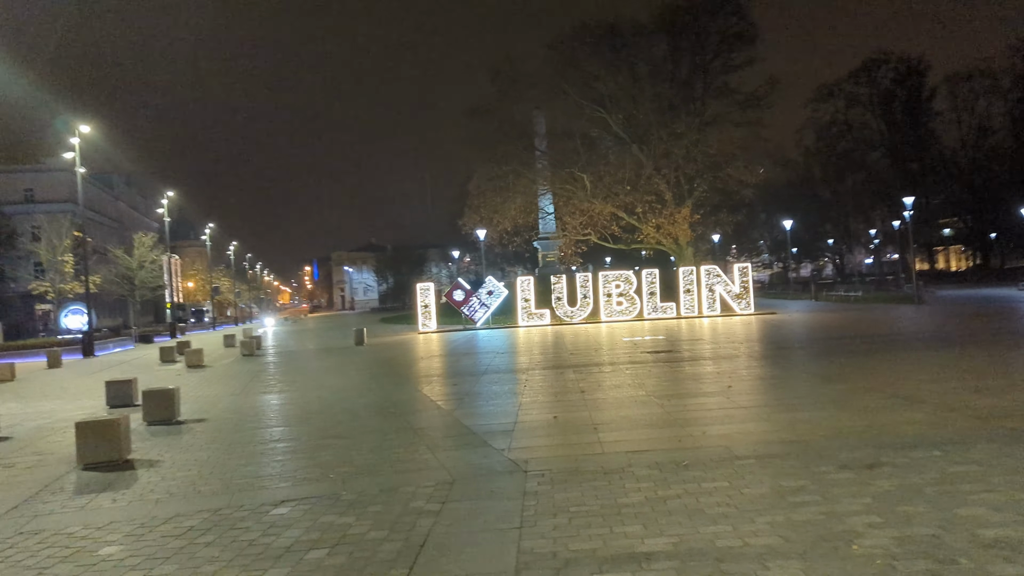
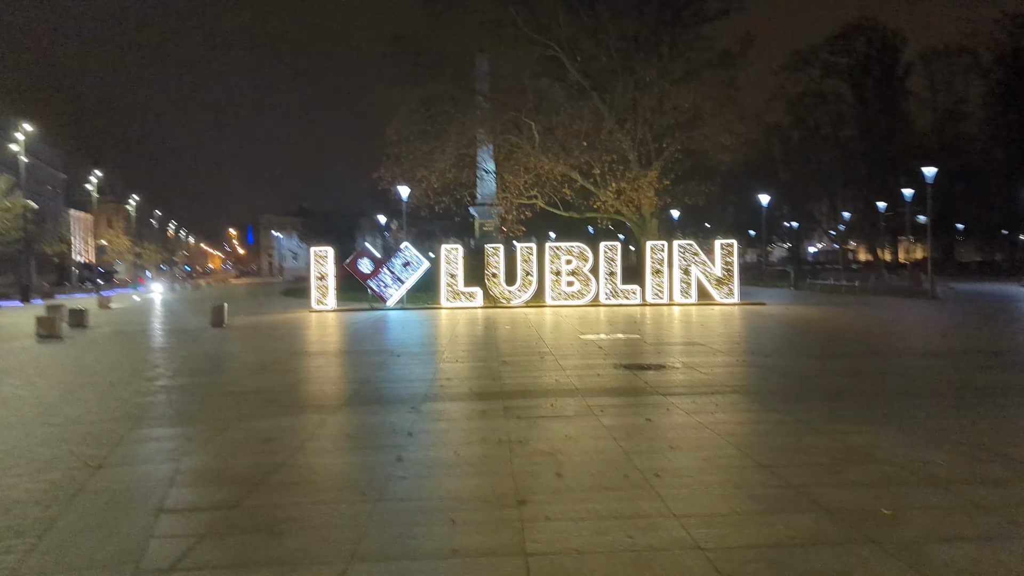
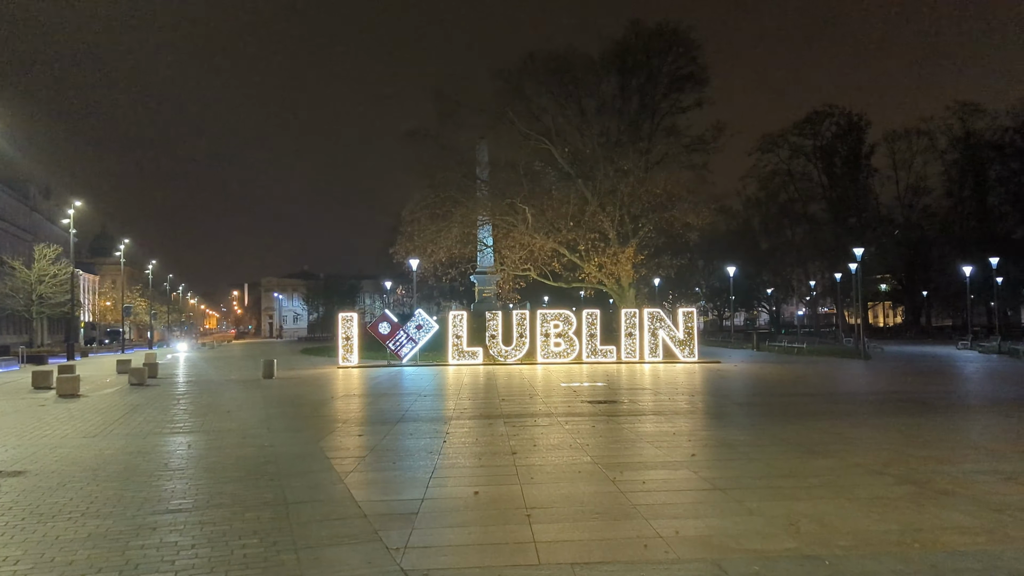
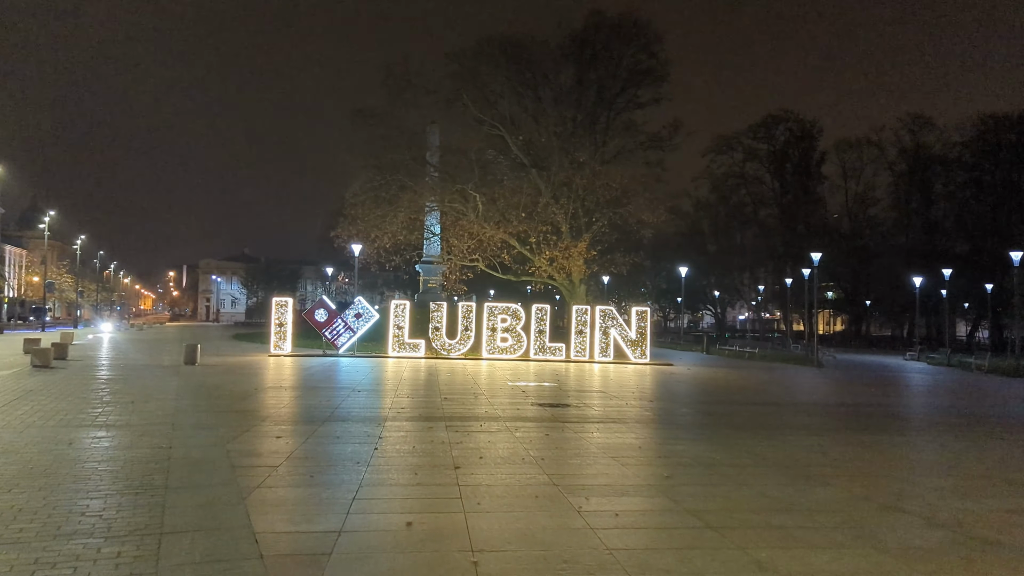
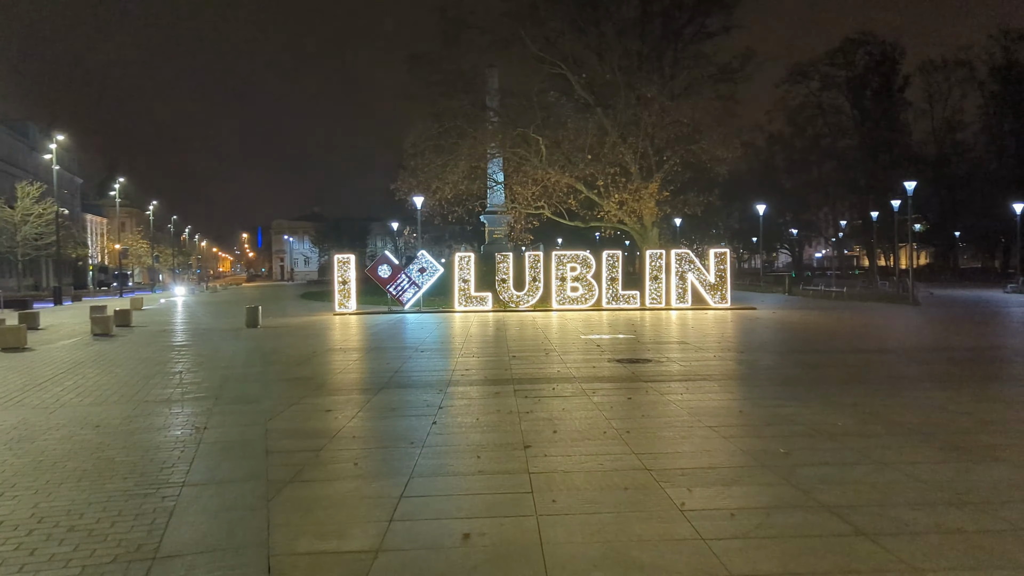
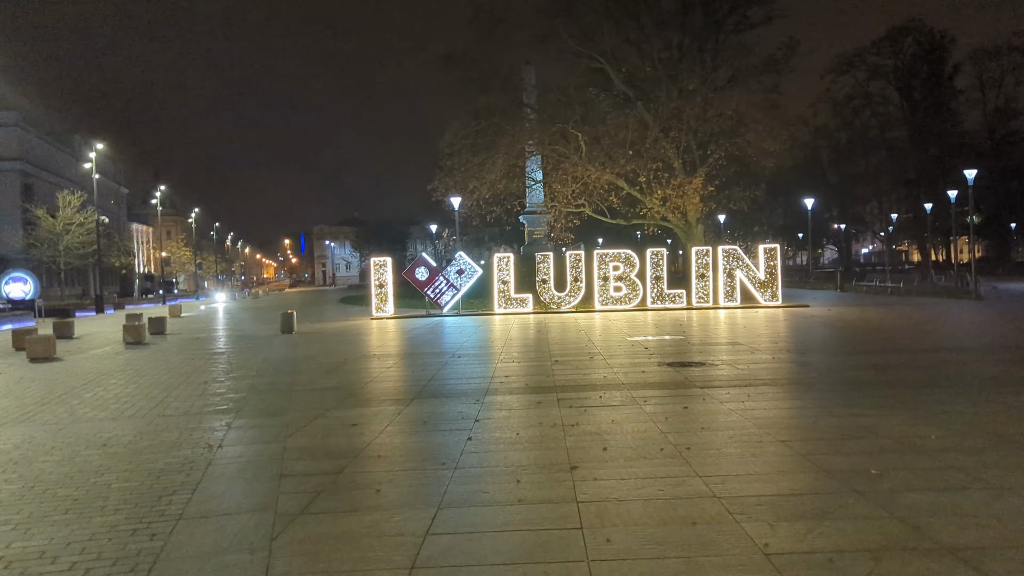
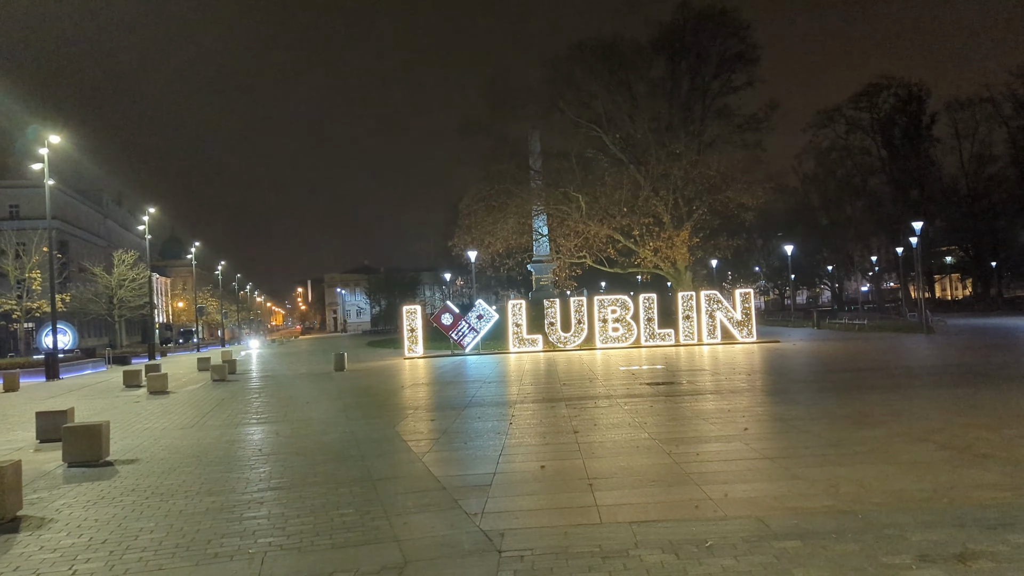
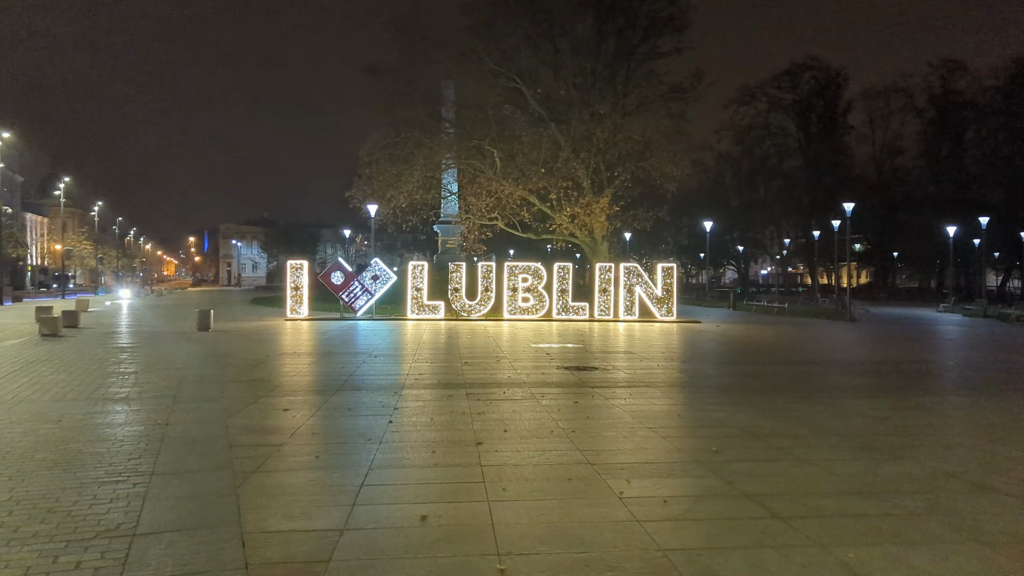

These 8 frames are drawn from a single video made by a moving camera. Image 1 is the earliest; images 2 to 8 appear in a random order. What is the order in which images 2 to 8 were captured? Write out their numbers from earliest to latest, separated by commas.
7, 3, 4, 8, 5, 6, 2
